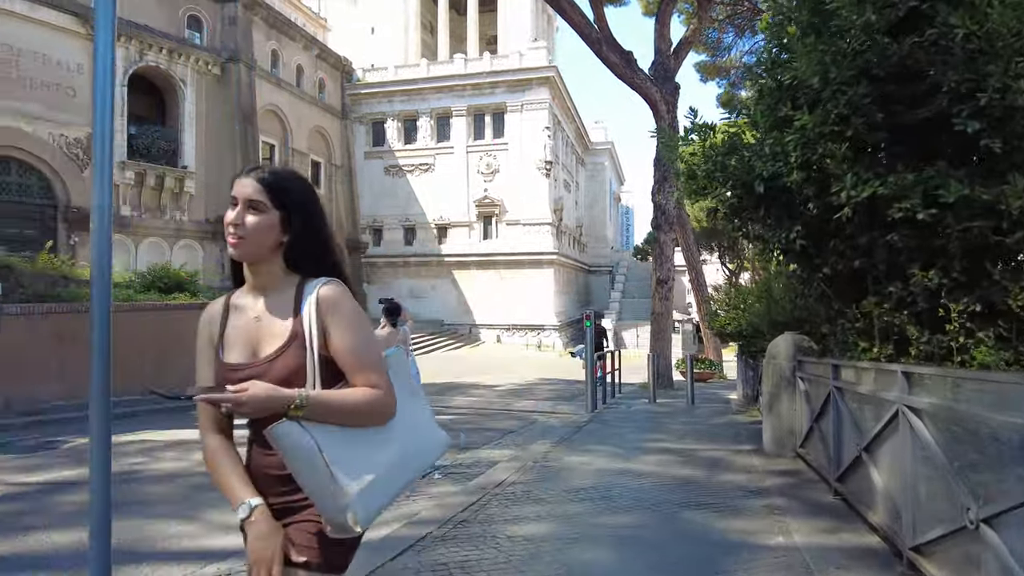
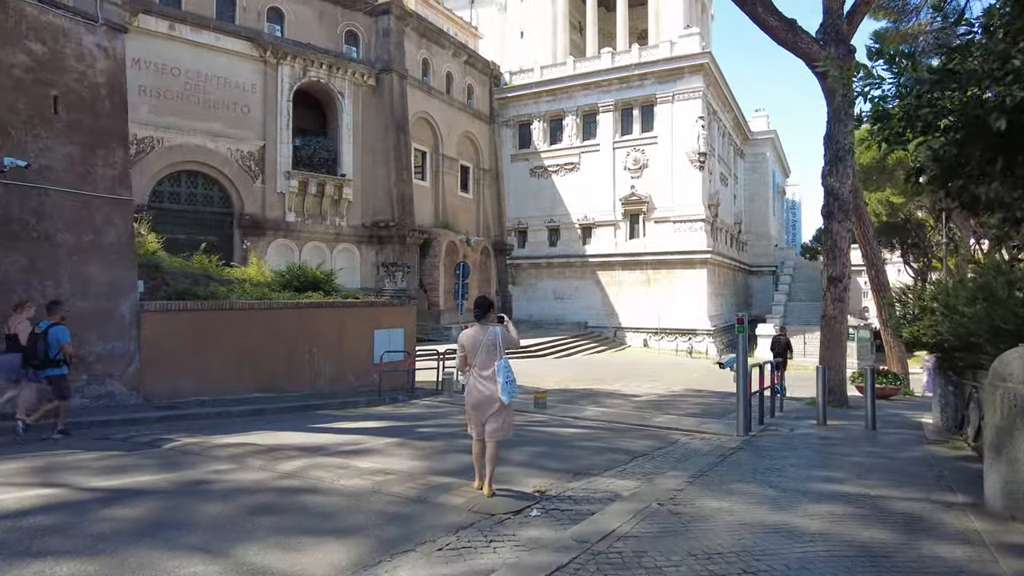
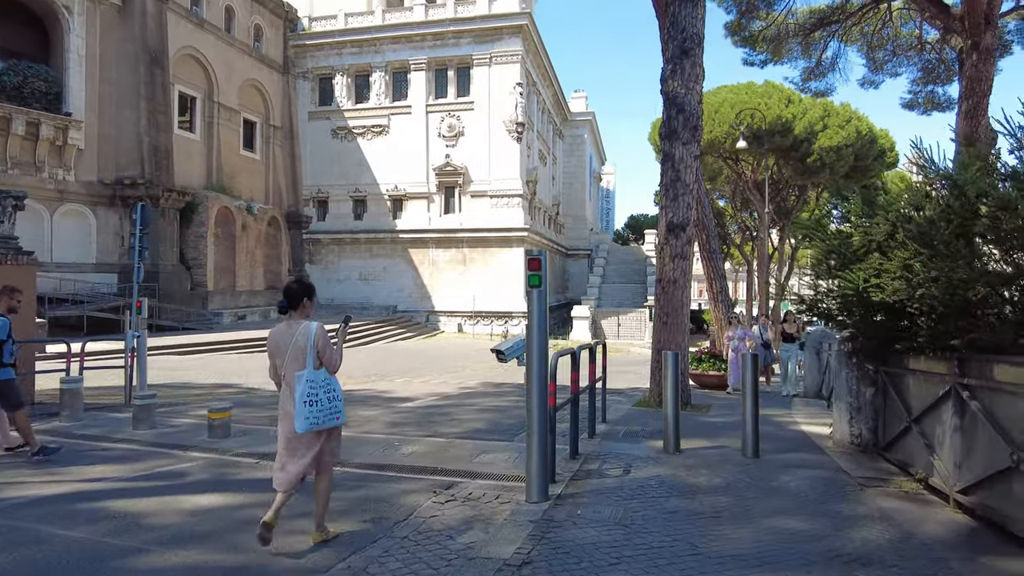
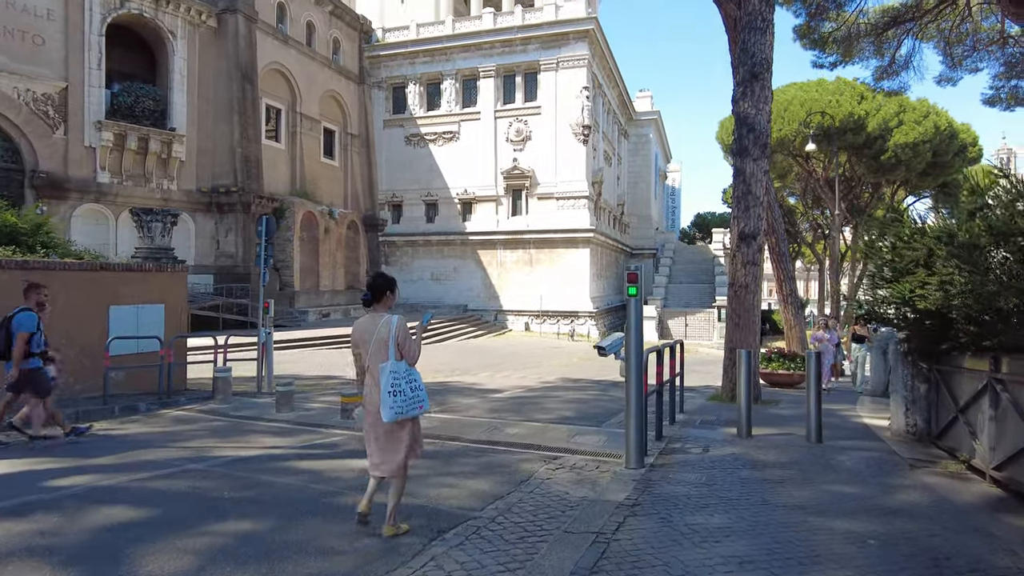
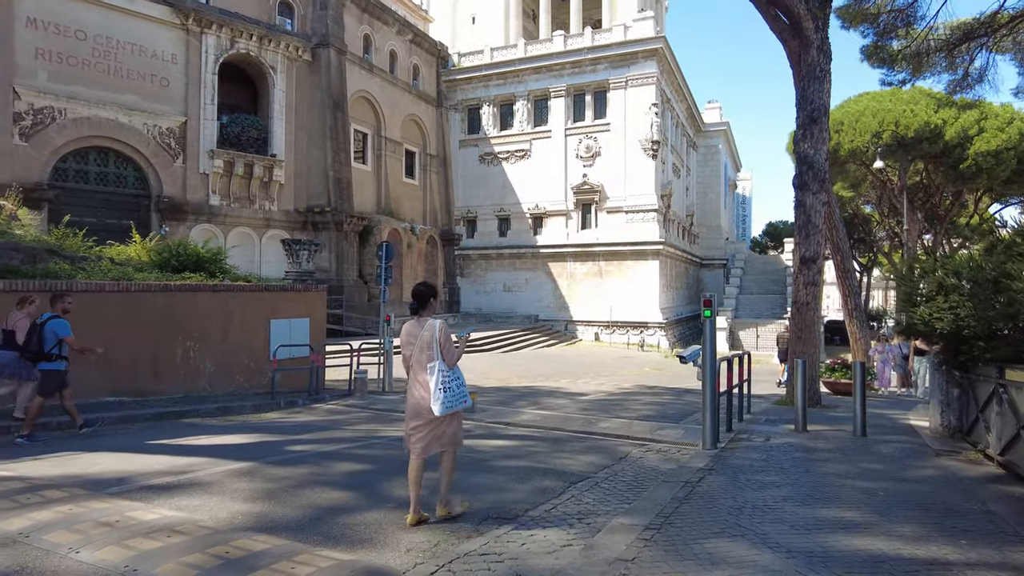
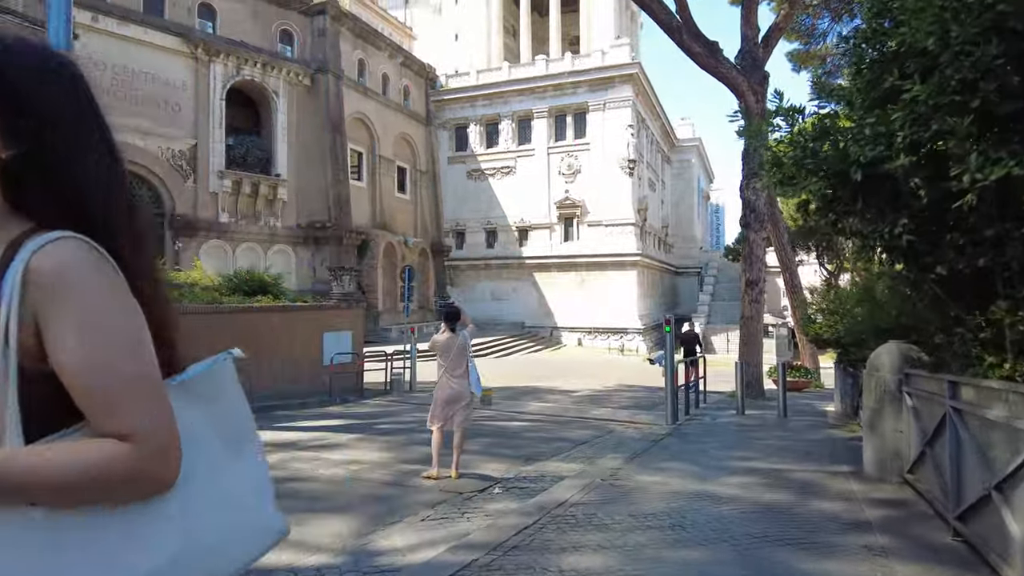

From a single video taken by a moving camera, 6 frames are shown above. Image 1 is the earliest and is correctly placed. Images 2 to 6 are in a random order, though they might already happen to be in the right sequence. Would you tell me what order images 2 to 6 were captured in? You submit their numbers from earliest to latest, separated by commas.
6, 2, 5, 4, 3
